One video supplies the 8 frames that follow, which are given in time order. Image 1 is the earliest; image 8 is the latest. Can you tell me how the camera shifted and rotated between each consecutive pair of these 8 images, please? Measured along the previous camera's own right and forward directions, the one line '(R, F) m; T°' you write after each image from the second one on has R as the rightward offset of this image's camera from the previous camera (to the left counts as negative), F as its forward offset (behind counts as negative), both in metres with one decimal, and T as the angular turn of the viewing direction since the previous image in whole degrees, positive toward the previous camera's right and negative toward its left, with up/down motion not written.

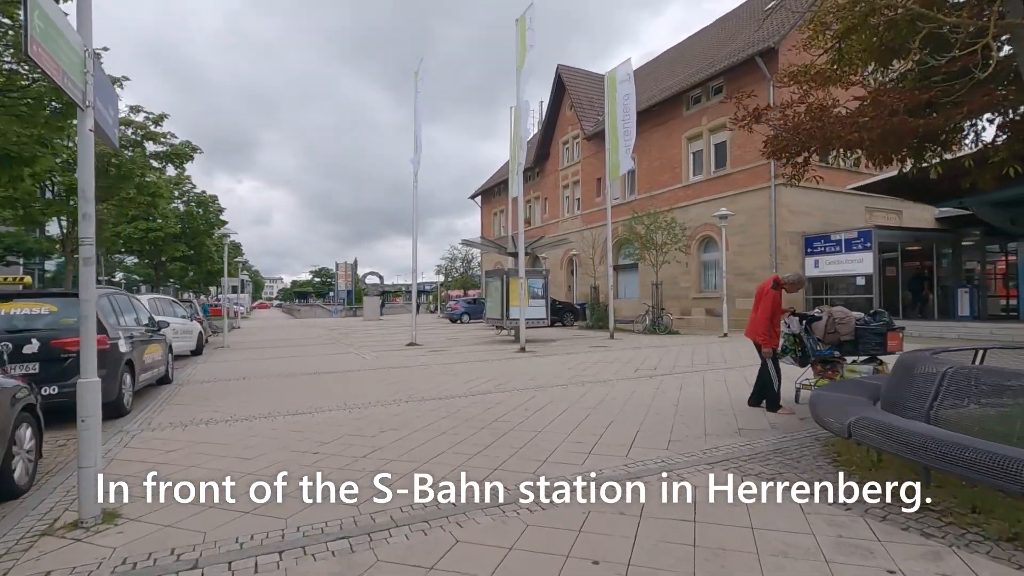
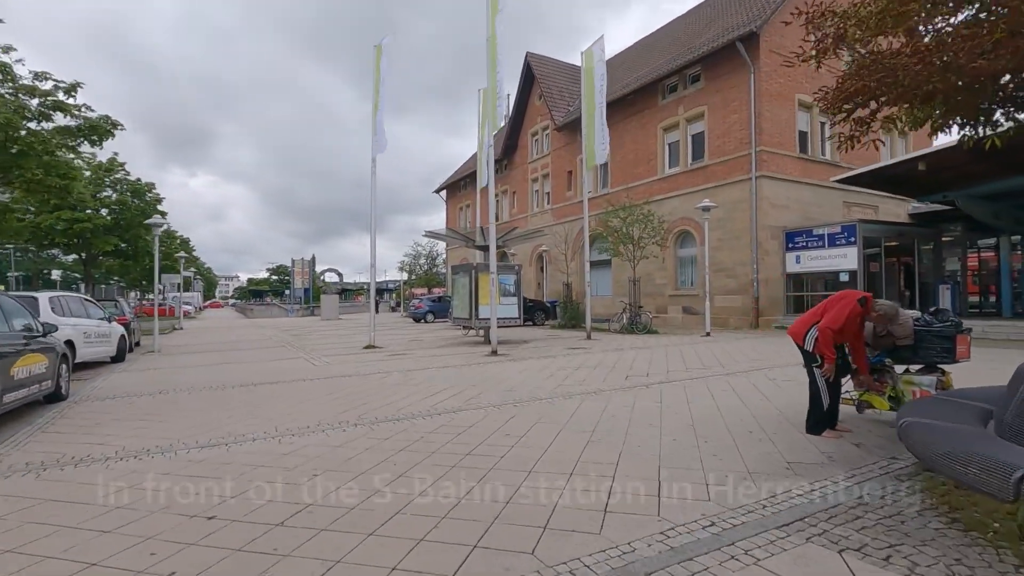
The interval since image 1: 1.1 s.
(-0.1, +1.5) m; +4°
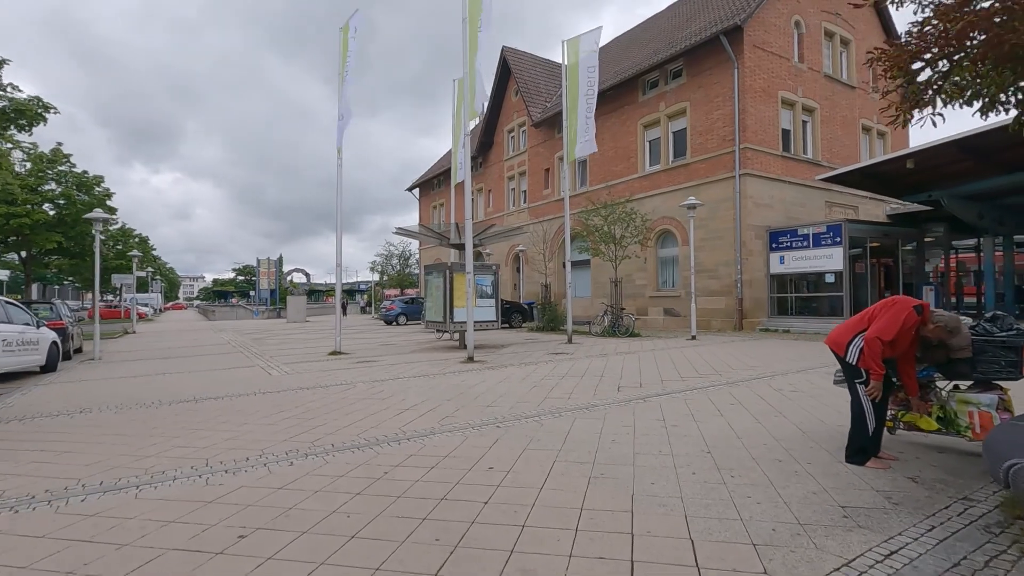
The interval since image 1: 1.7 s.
(-0.1, +1.0) m; +3°
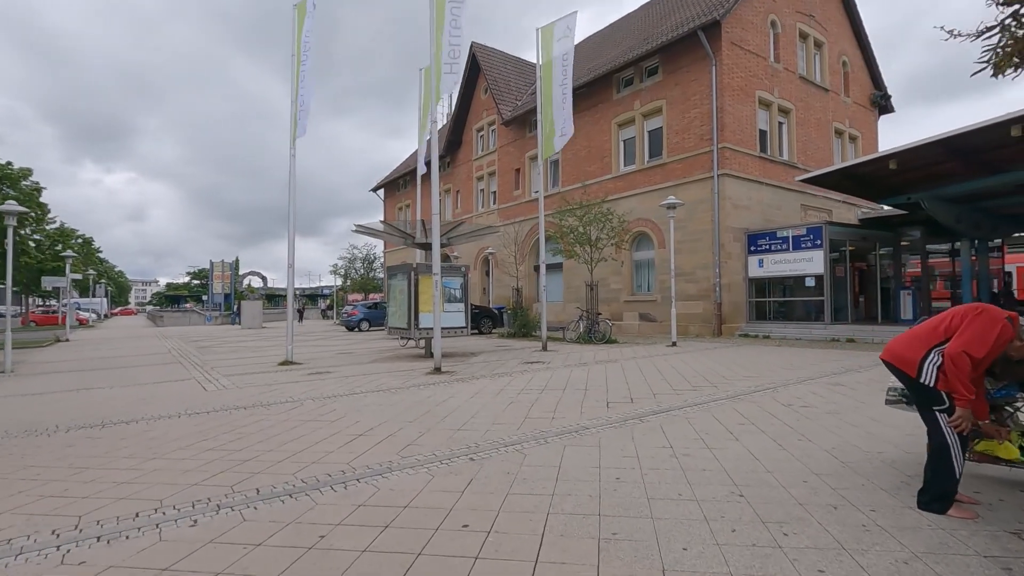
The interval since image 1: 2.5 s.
(-0.1, +1.1) m; +3°
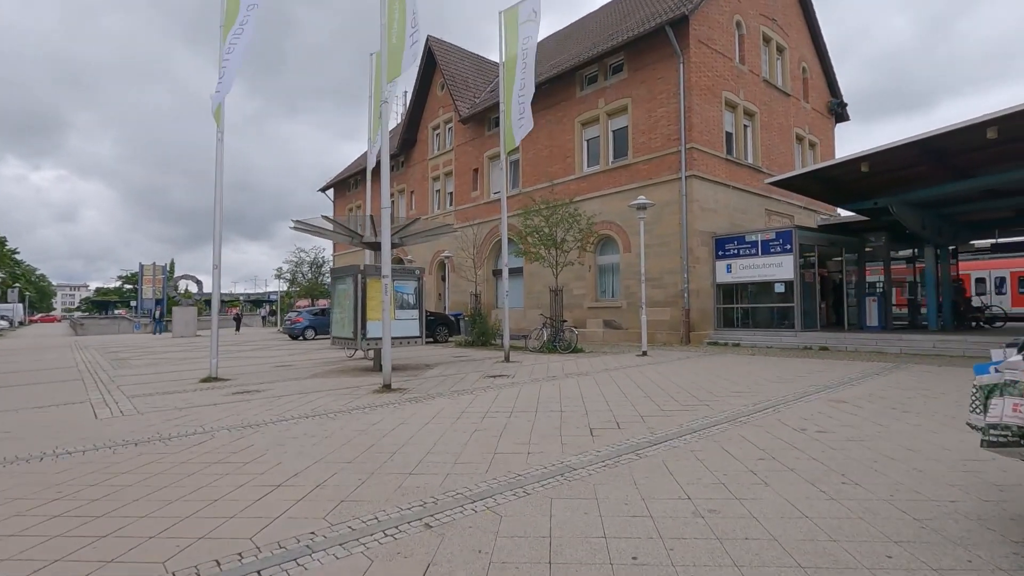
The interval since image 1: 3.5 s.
(-0.1, +1.3) m; +5°
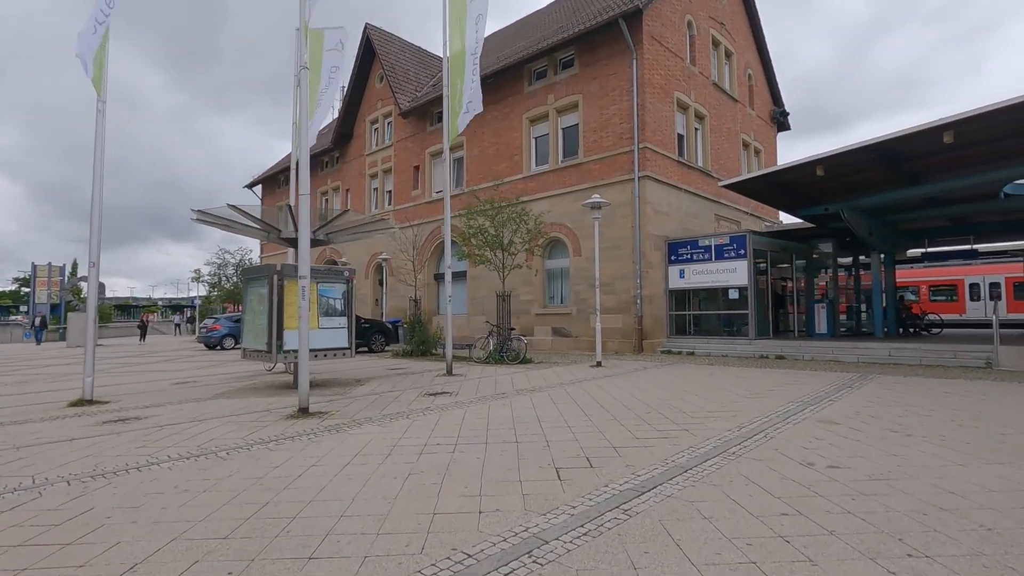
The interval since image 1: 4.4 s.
(0.0, +1.3) m; +6°
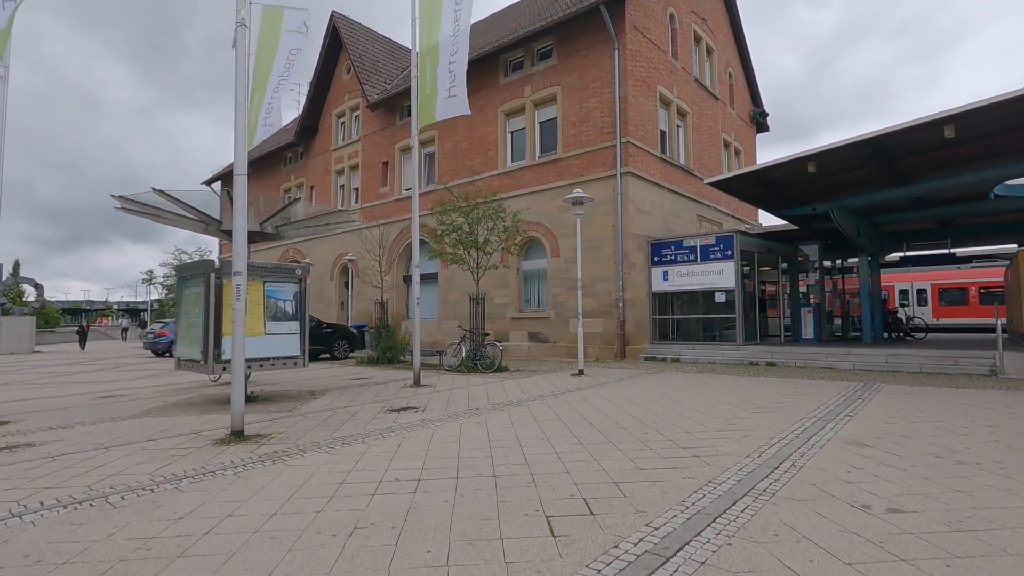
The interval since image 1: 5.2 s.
(0.0, +1.1) m; +3°
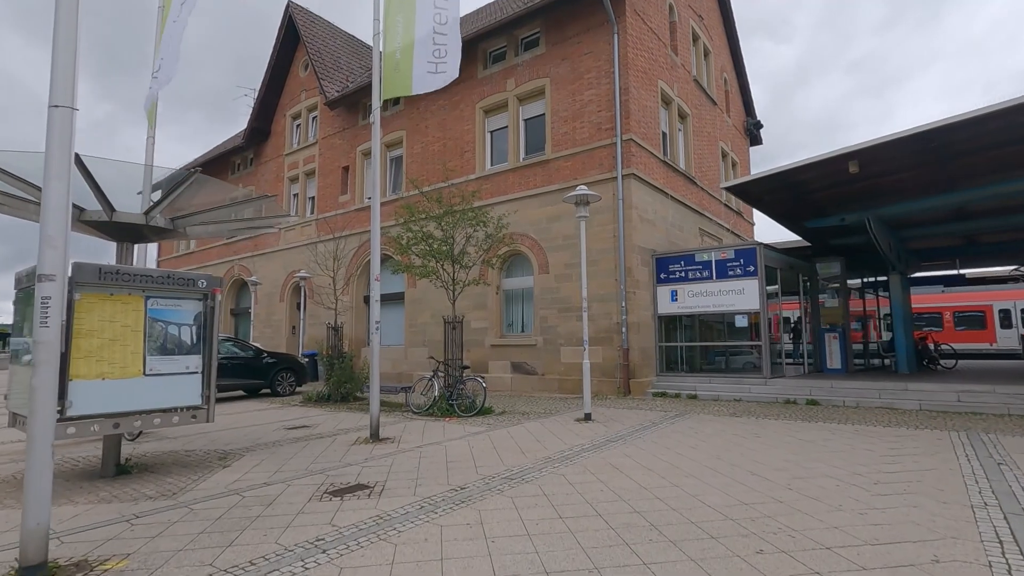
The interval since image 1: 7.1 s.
(-0.4, +2.7) m; +3°
